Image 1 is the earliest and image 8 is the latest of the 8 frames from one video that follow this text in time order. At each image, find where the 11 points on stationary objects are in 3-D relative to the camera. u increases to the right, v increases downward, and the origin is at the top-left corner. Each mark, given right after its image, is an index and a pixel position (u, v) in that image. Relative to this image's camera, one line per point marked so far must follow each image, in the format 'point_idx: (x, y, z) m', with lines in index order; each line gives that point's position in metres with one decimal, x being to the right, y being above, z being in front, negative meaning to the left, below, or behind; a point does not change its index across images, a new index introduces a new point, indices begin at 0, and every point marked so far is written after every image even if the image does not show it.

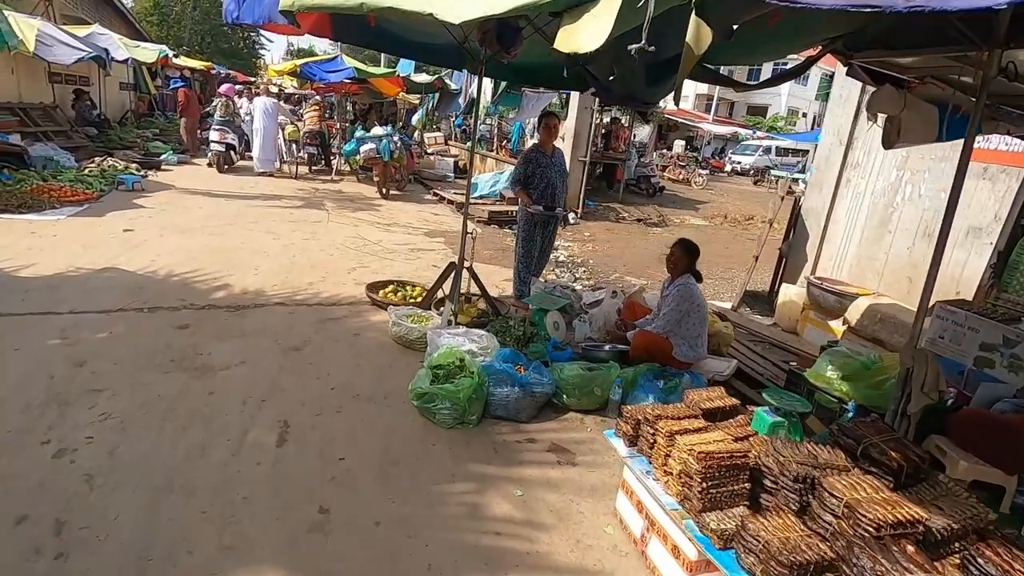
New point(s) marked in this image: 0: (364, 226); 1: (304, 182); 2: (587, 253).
0: (-2.4, +1.0, +8.6) m
1: (-4.9, +2.5, +12.6) m
2: (+1.2, +0.6, +8.7) m
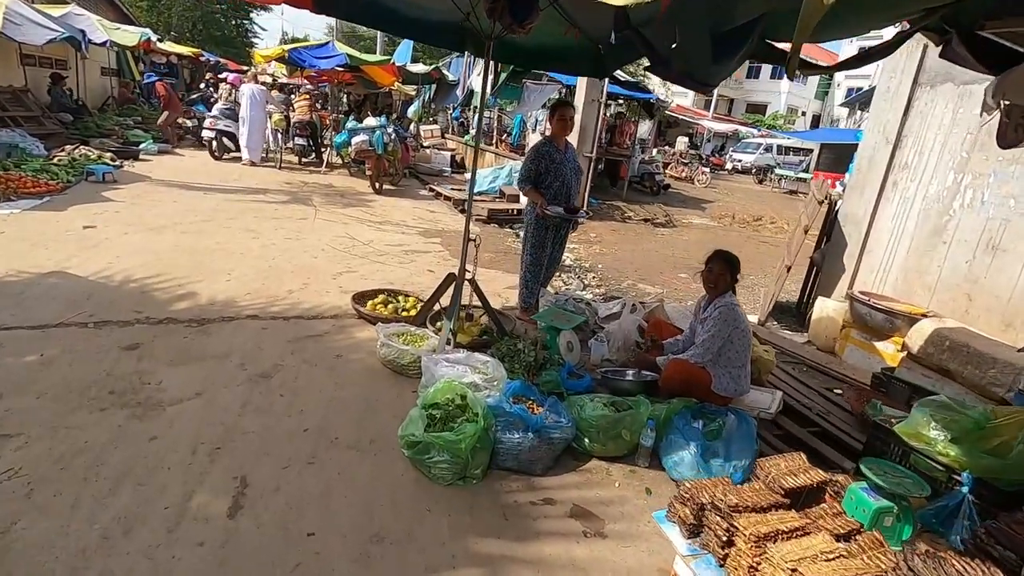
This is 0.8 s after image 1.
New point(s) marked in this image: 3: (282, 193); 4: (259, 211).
0: (-2.4, +0.9, +7.9) m
1: (-4.9, +2.5, +11.9) m
2: (+1.3, +0.5, +8.1) m
3: (-4.2, +1.7, +9.7) m
4: (-3.8, +1.2, +8.1) m
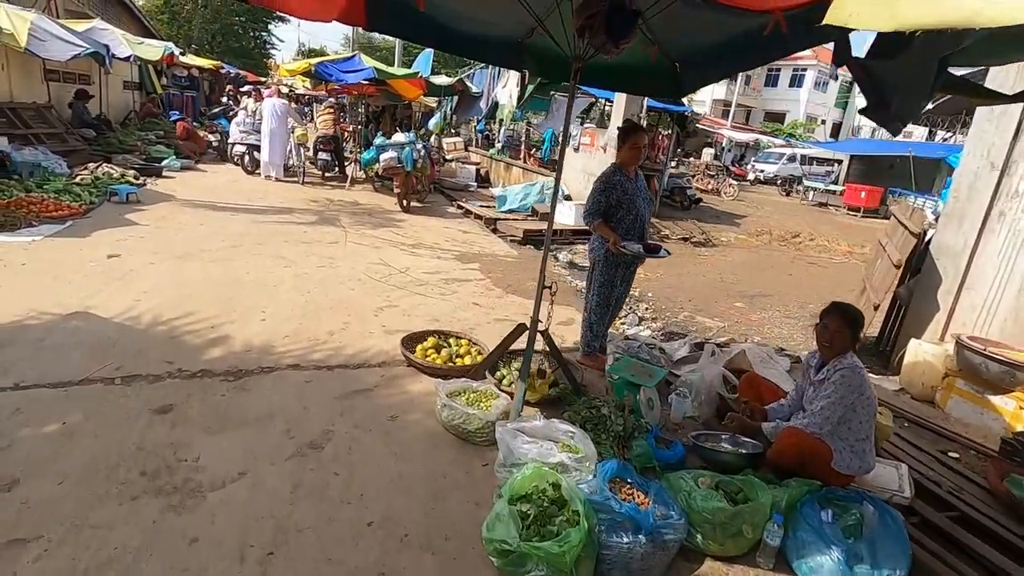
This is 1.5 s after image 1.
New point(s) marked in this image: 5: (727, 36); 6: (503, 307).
0: (-1.8, +0.5, +7.5) m
1: (-4.2, +2.1, +11.5) m
2: (+1.8, +0.1, +7.6) m
3: (-3.6, +1.3, +9.4) m
4: (-3.2, +0.8, +7.7) m
5: (+1.3, +1.6, +3.4) m
6: (-0.1, -0.2, +5.8) m
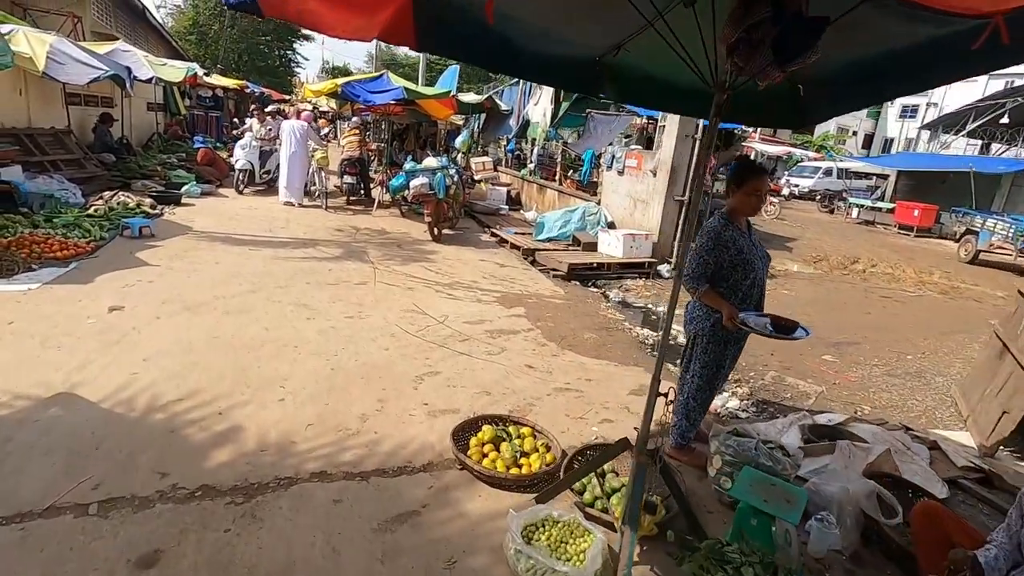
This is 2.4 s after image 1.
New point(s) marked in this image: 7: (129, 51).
0: (-1.1, 0.0, +6.7) m
1: (-3.5, +1.4, +10.9) m
2: (+2.5, -0.5, +6.7) m
3: (-2.9, +0.7, +8.6) m
4: (-2.6, +0.2, +6.9) m
5: (+1.8, +1.1, +2.5) m
6: (+0.5, -0.7, +4.9) m
7: (-9.3, +5.7, +12.9) m
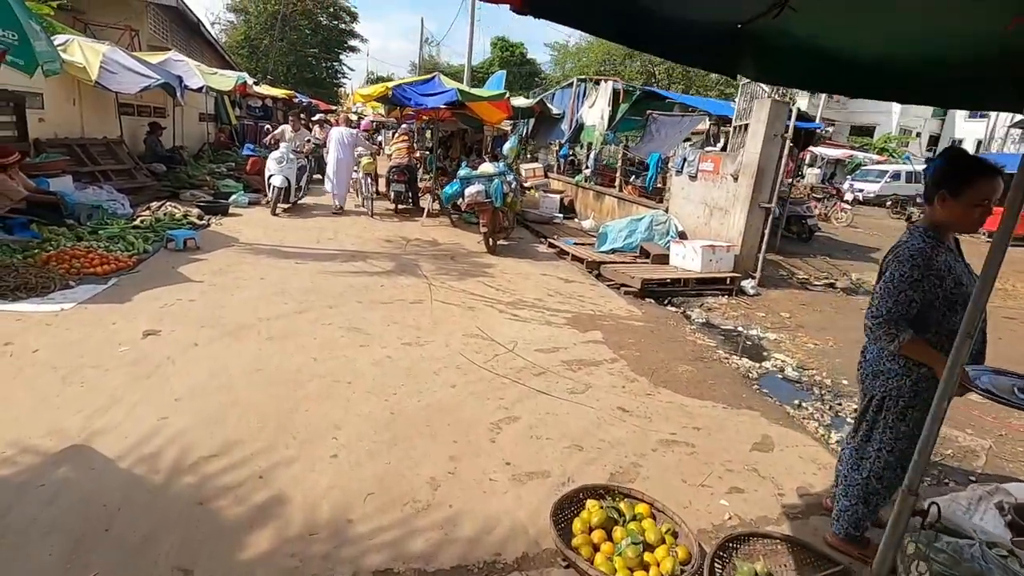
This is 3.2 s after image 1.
0: (-0.3, -0.3, +6.0) m
1: (-2.3, +1.1, +10.3) m
2: (+3.3, -0.8, +5.7) m
3: (-1.9, +0.5, +8.0) m
4: (-1.8, 0.0, +6.3) m
5: (+2.3, +0.9, +1.6) m
6: (+1.1, -1.0, +4.0) m
7: (-8.0, +5.5, +12.8) m
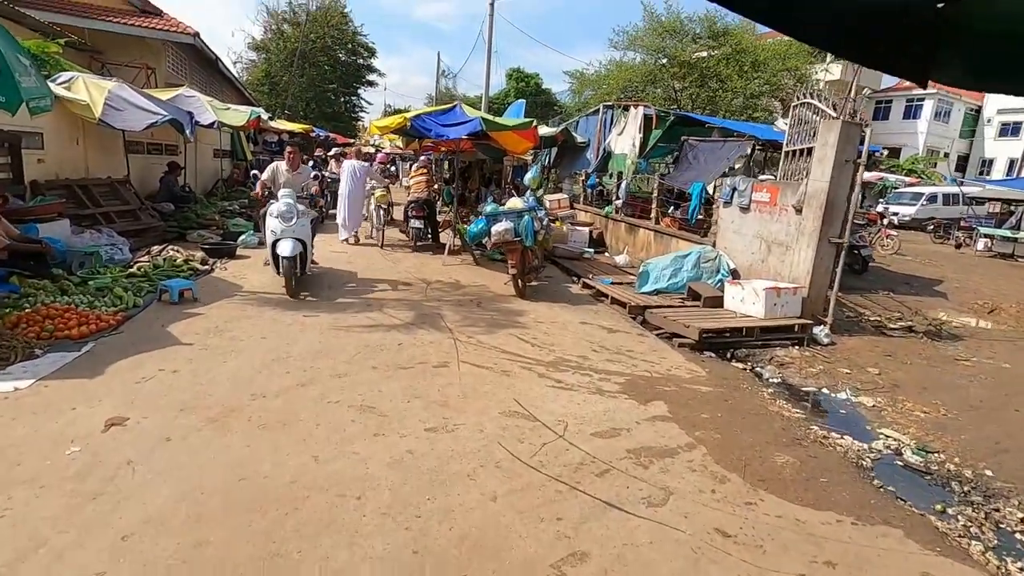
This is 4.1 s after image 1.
0: (+0.1, -0.8, +5.0) m
1: (-1.8, +0.3, +9.5) m
2: (+3.7, -1.3, +4.6) m
3: (-1.5, -0.2, +7.1) m
4: (-1.4, -0.6, +5.4) m
5: (+2.6, +0.6, +0.6) m
6: (+1.5, -1.4, +3.0) m
7: (-7.4, +4.4, +12.3) m
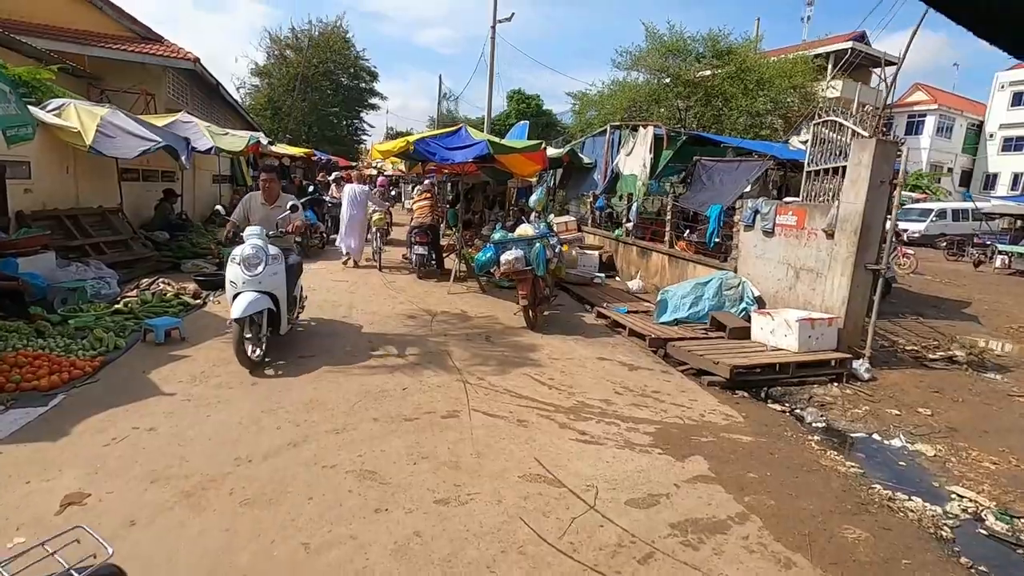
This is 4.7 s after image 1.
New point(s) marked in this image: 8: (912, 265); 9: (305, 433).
0: (+0.2, -1.2, +4.5) m
1: (-1.7, -0.2, +9.0) m
2: (+3.8, -1.6, +4.0) m
3: (-1.3, -0.7, +6.6) m
4: (-1.2, -1.0, +4.9) m
5: (+2.7, +0.5, +0.1) m
6: (+1.6, -1.7, +2.4) m
7: (-7.3, +3.7, +12.0) m
8: (+12.3, +0.7, +16.3) m
9: (-1.6, -1.1, +4.1) m
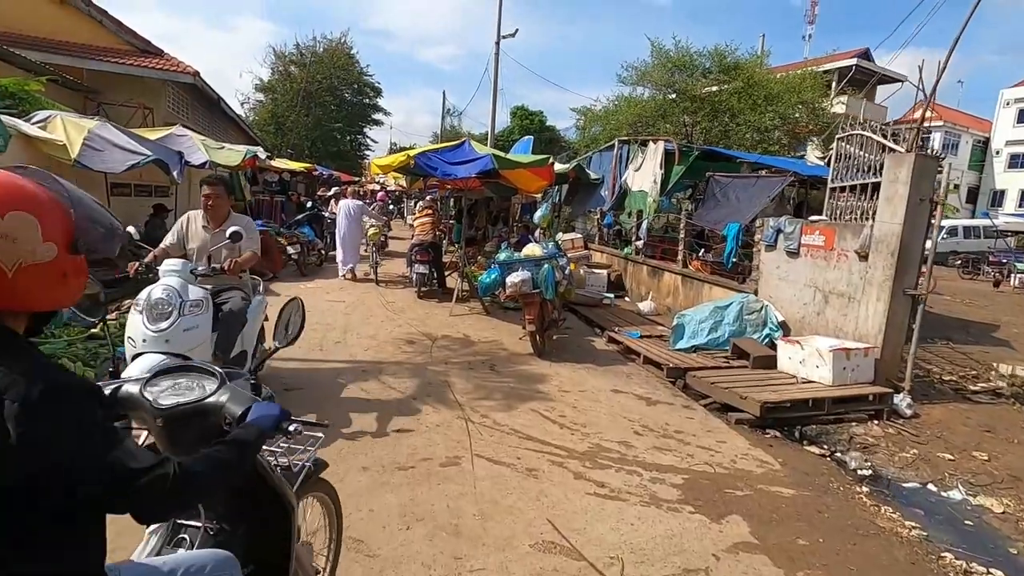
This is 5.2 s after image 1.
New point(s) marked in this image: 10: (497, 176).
0: (+0.3, -1.4, +3.9) m
1: (-1.6, -0.6, +8.4) m
2: (+3.9, -1.8, +3.4) m
3: (-1.2, -1.0, +6.1) m
4: (-1.1, -1.2, +4.3) m
5: (+2.7, +0.3, -0.4) m
6: (+1.7, -1.8, +1.8) m
7: (-7.2, +3.3, +11.6) m
8: (+12.4, +0.1, +15.7) m
9: (-1.5, -1.3, +3.6) m
10: (-0.3, +2.1, +9.8) m
